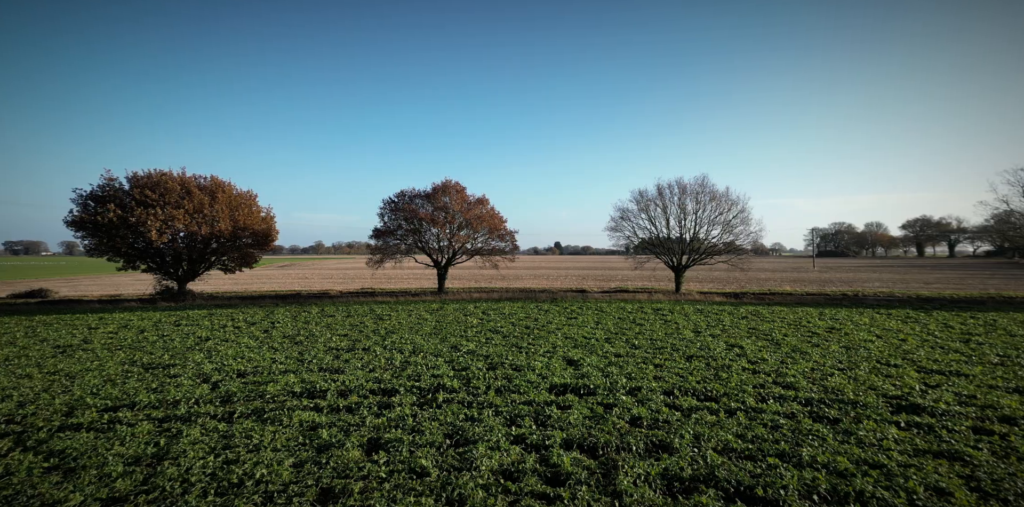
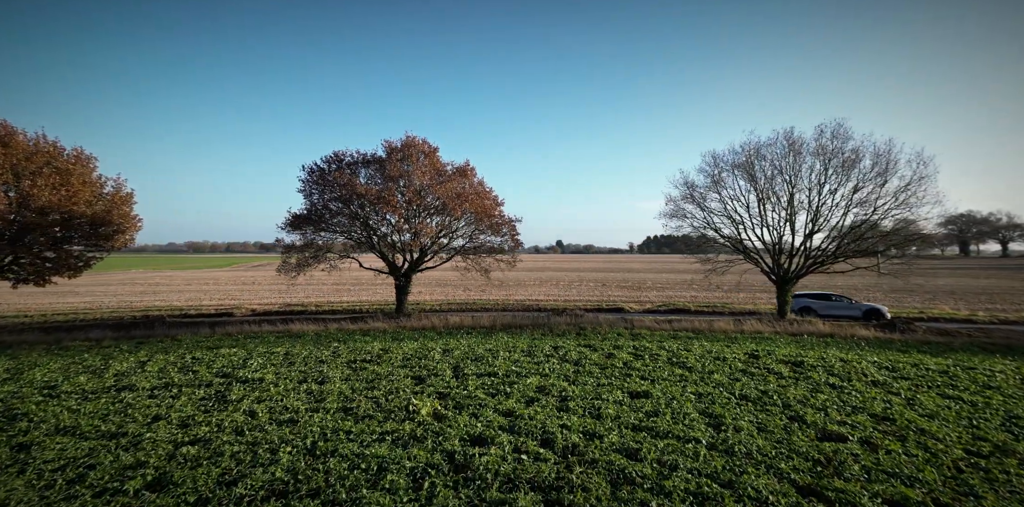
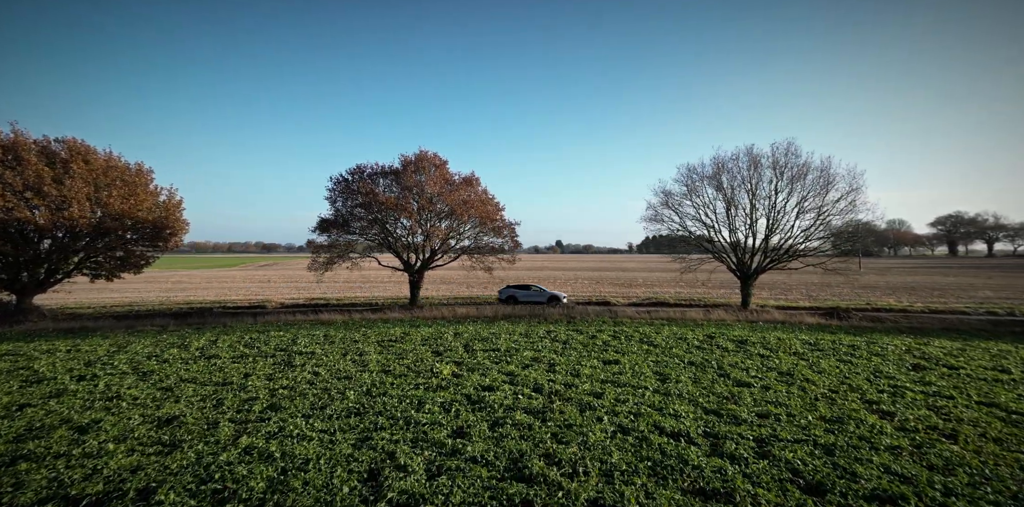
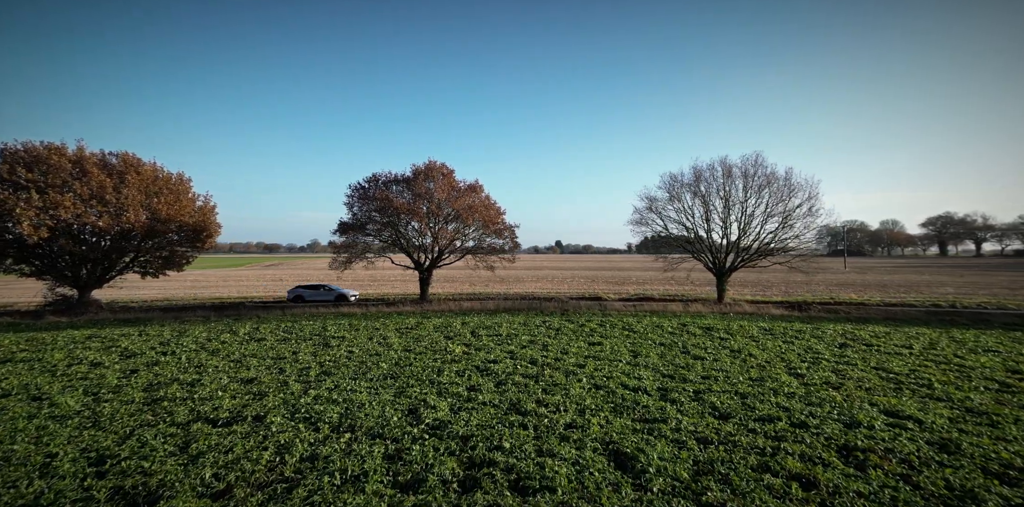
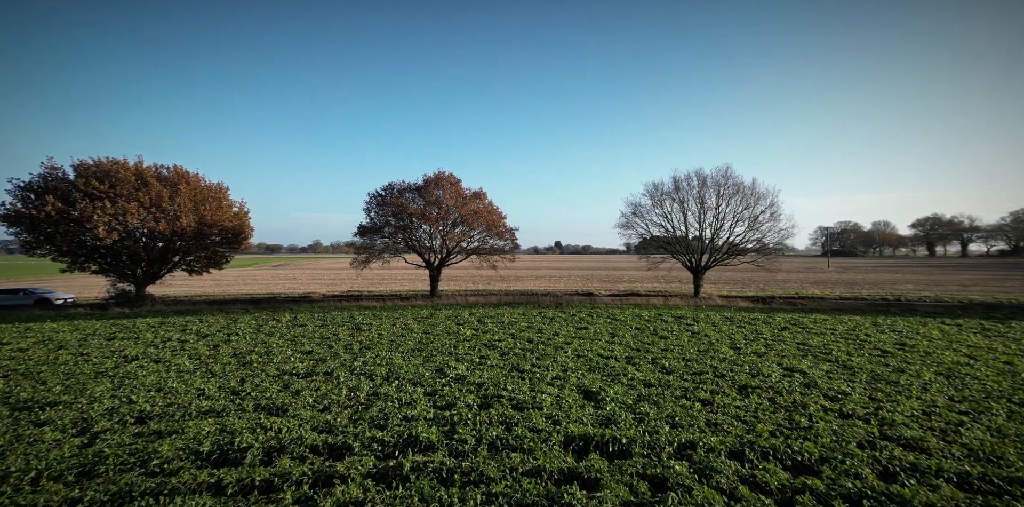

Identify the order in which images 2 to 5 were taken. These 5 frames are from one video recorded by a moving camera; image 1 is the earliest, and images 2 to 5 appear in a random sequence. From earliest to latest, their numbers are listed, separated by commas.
5, 4, 3, 2
